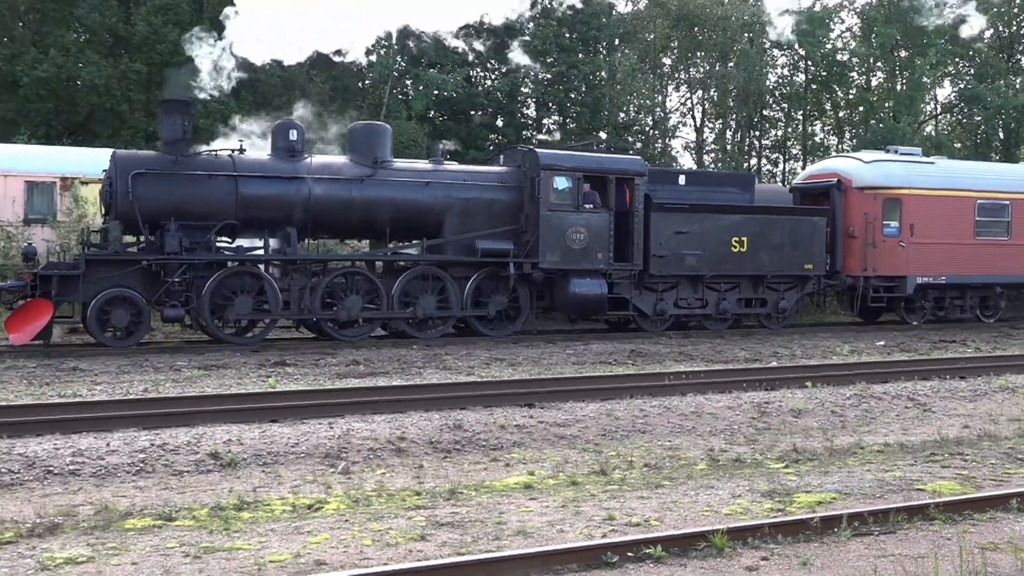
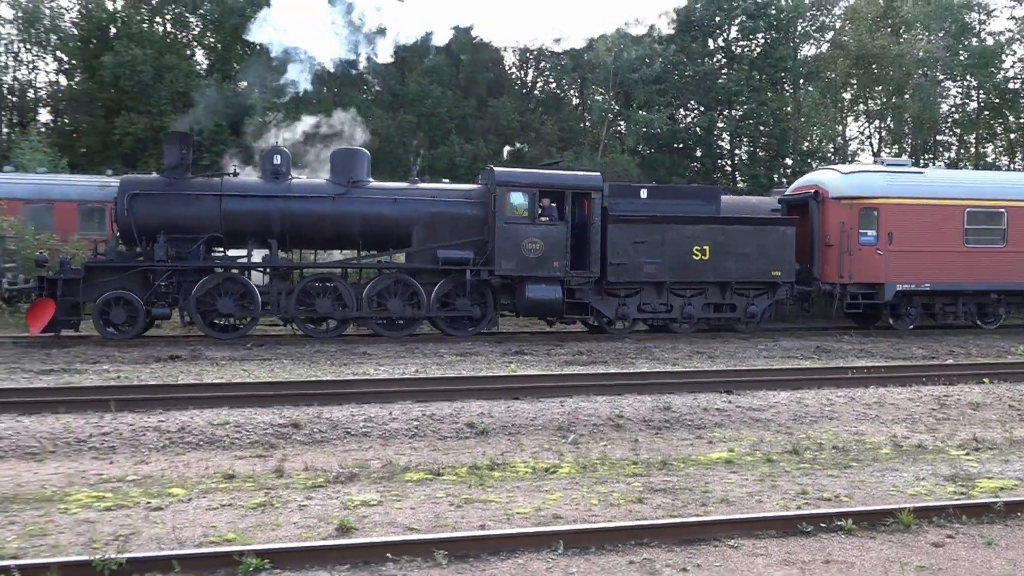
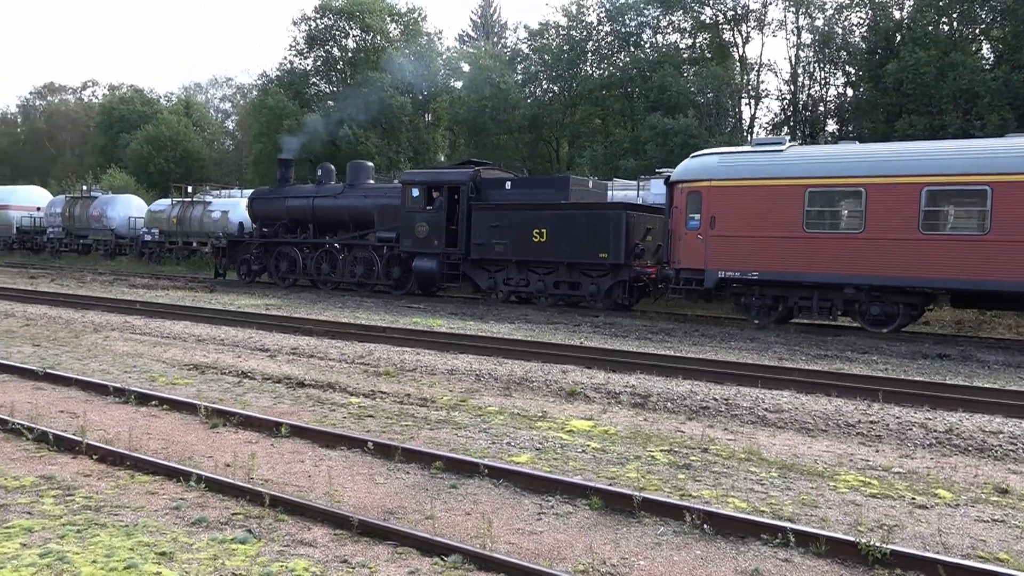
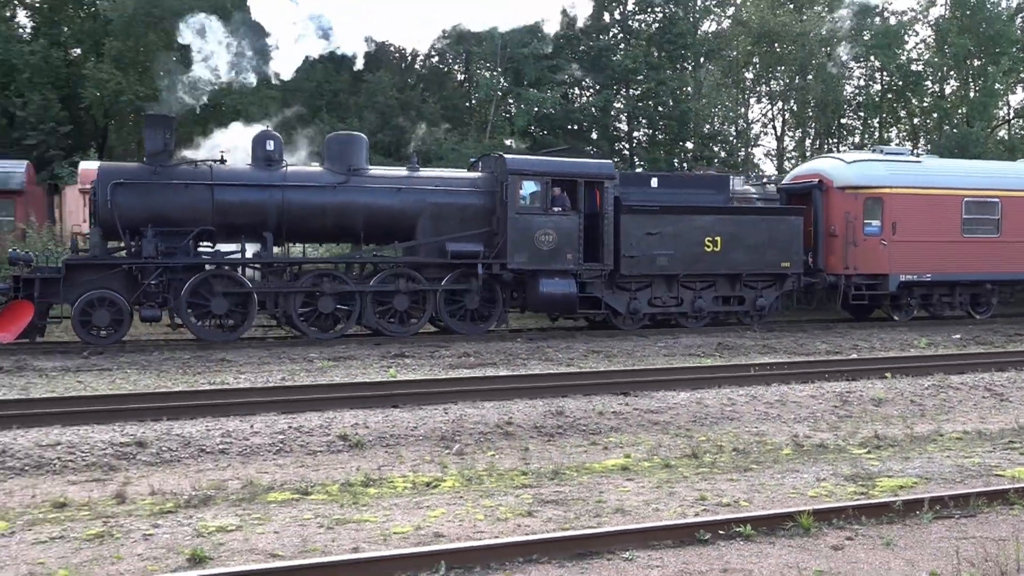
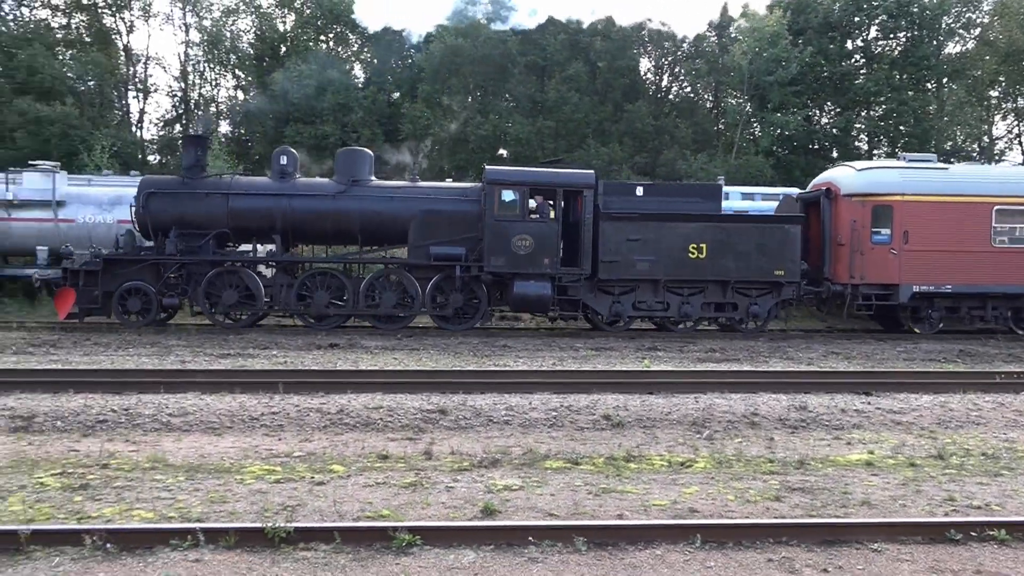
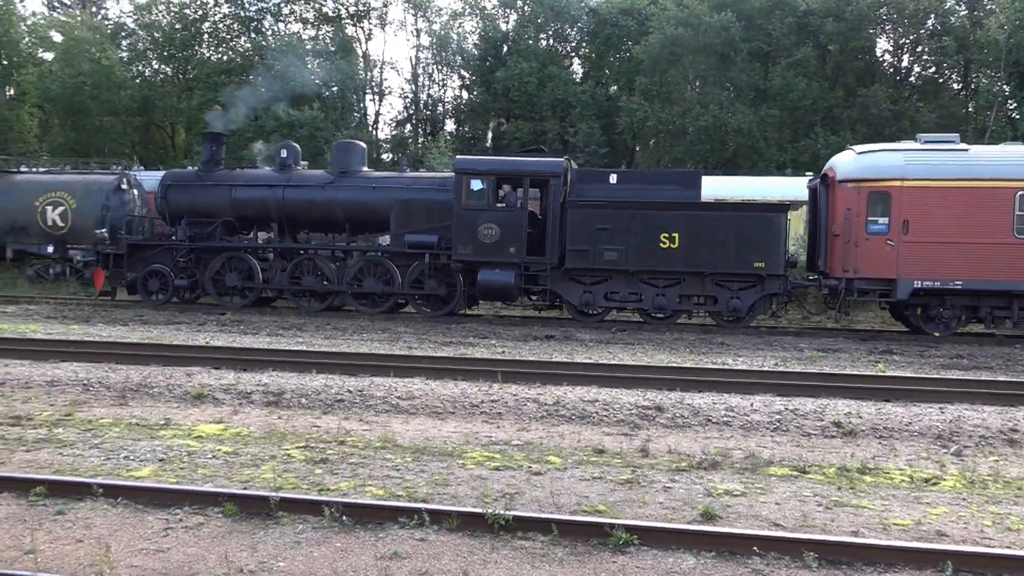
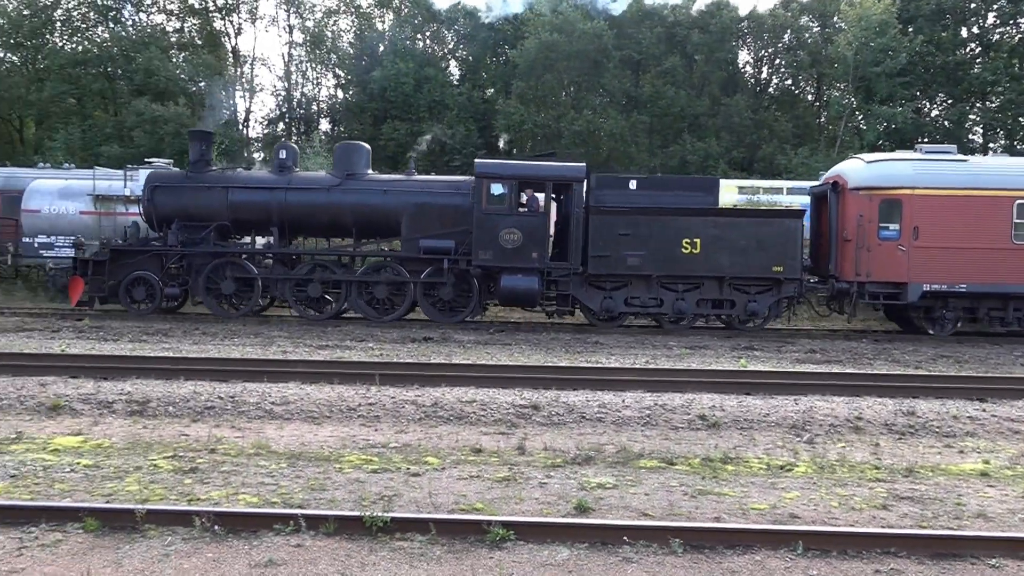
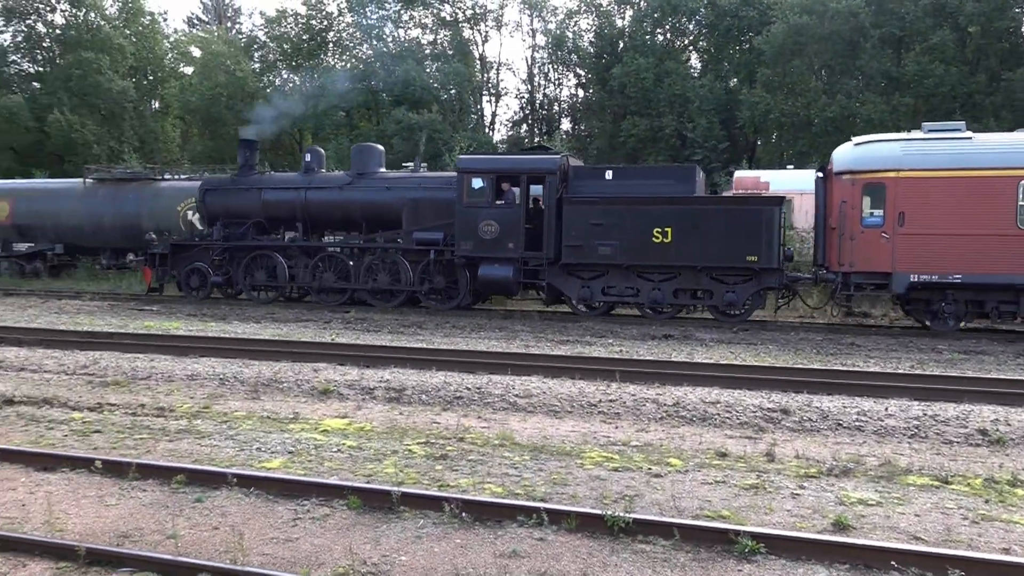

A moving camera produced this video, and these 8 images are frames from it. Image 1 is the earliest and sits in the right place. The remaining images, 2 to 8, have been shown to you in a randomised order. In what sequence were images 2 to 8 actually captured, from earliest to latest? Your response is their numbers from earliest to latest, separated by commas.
4, 2, 5, 7, 6, 8, 3
